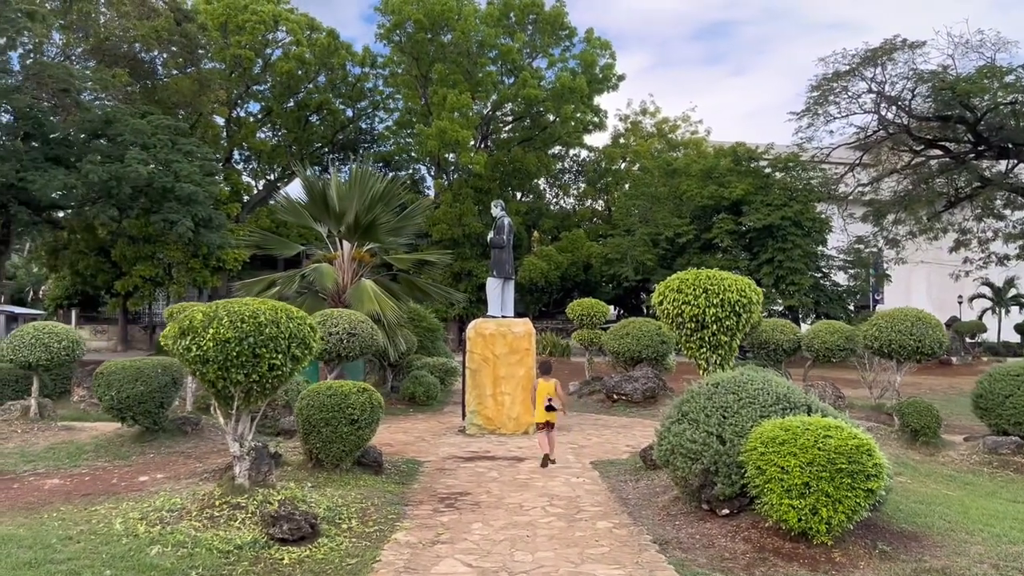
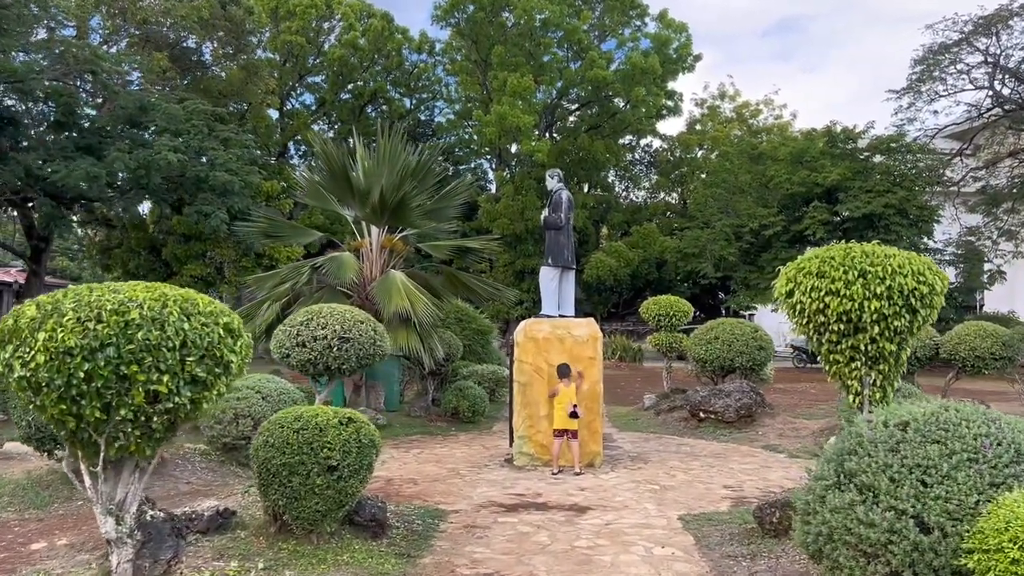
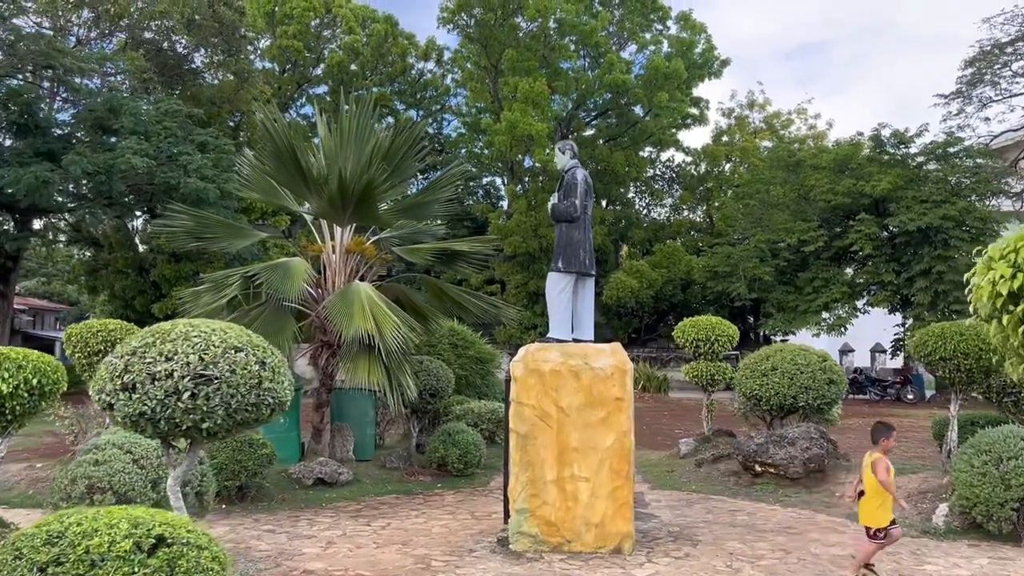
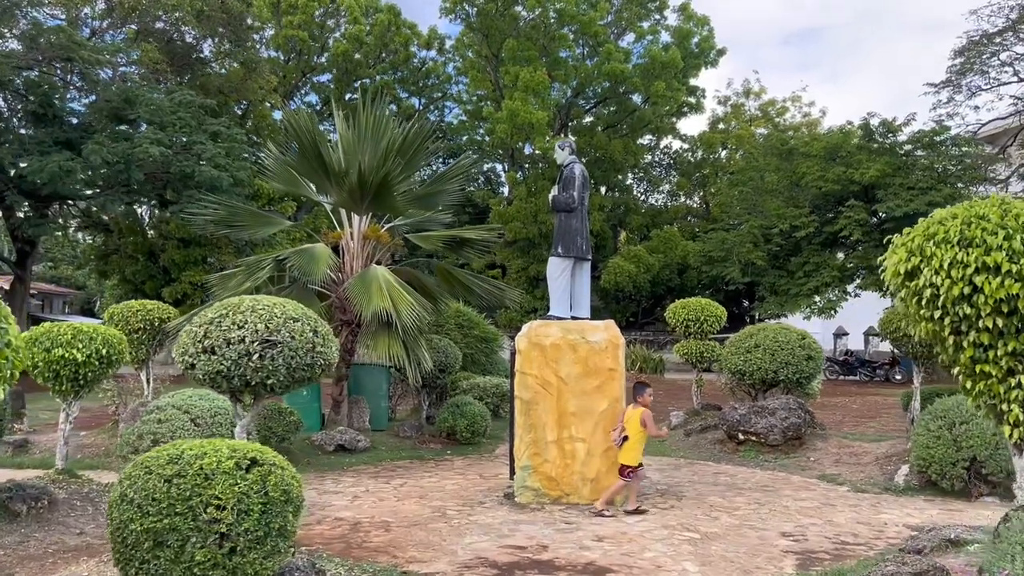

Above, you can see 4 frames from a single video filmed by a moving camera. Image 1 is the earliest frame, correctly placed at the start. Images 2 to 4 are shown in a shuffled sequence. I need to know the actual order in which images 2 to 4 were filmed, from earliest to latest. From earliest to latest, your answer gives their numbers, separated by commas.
2, 4, 3
